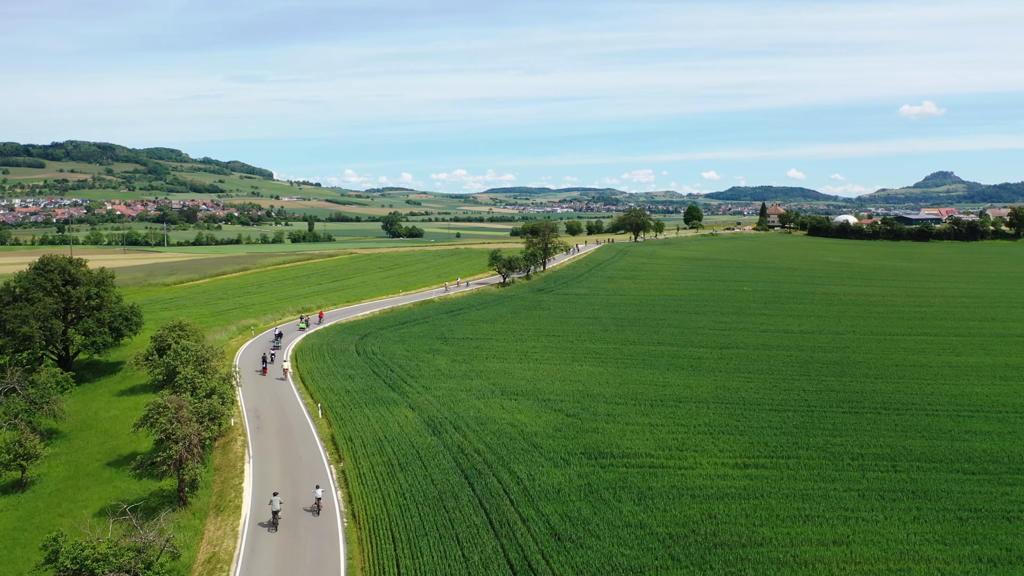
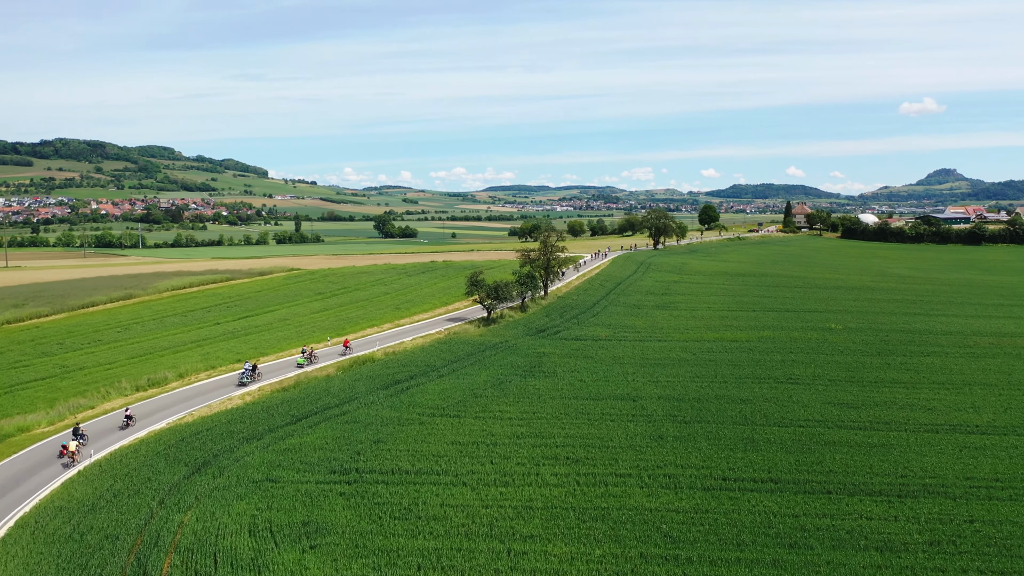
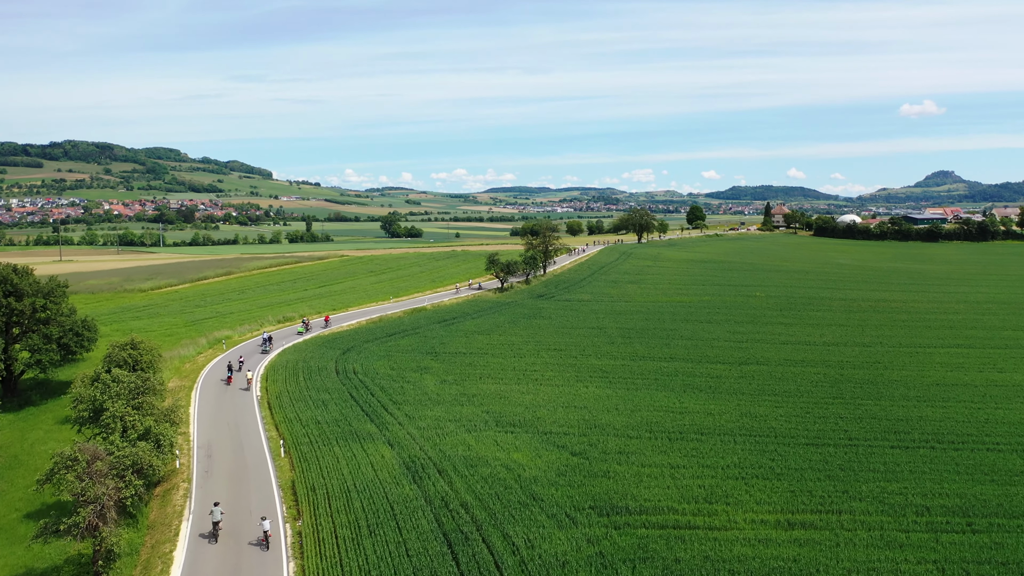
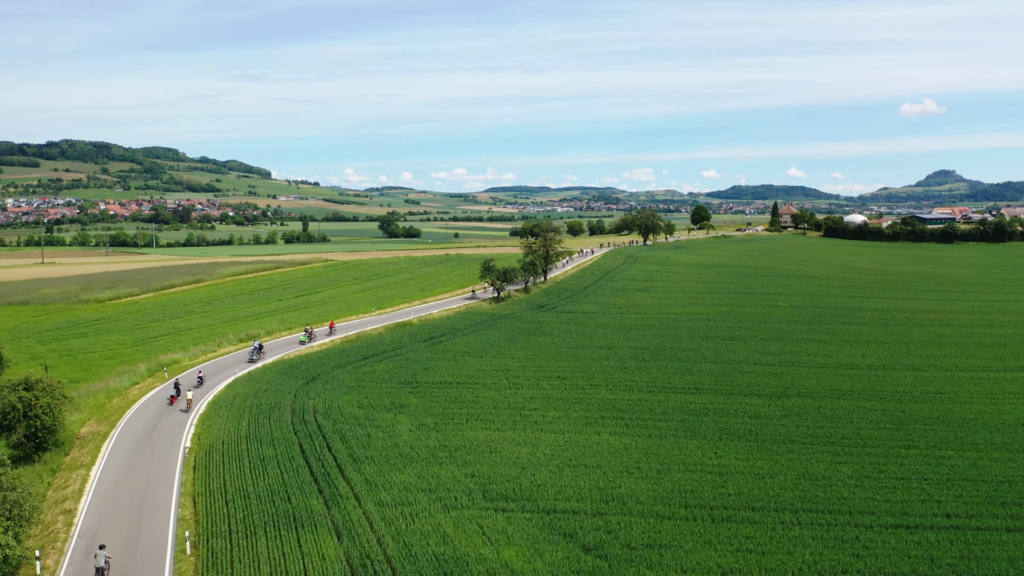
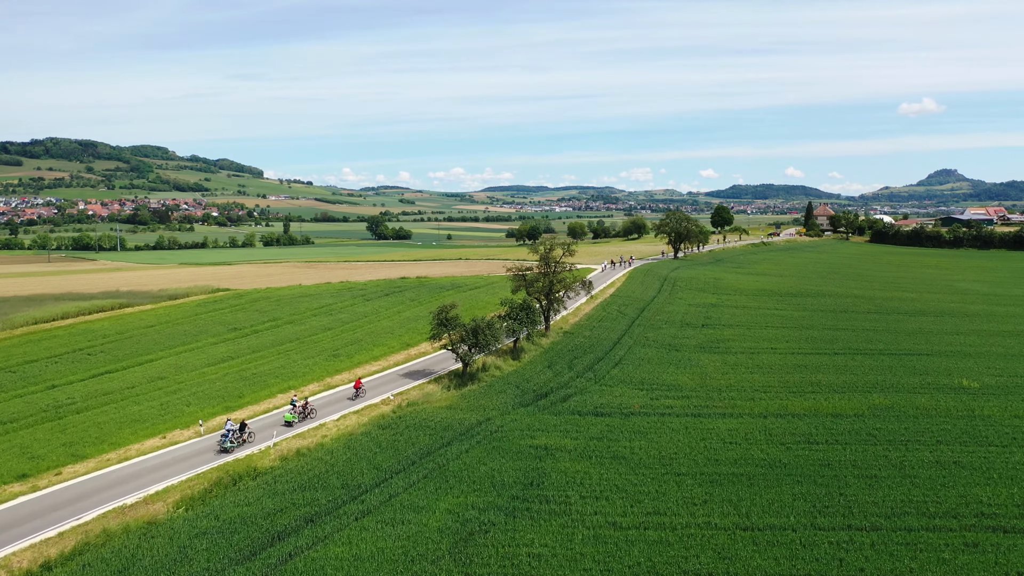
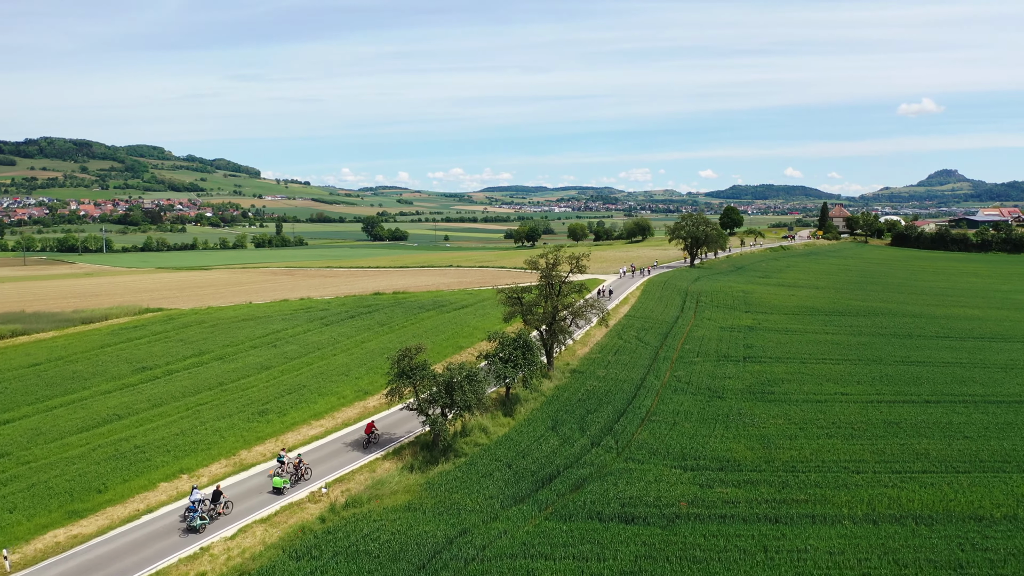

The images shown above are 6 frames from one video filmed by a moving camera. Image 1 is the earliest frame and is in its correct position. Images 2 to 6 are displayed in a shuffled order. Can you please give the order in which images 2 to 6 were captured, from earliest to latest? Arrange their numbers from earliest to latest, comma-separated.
3, 4, 2, 5, 6
